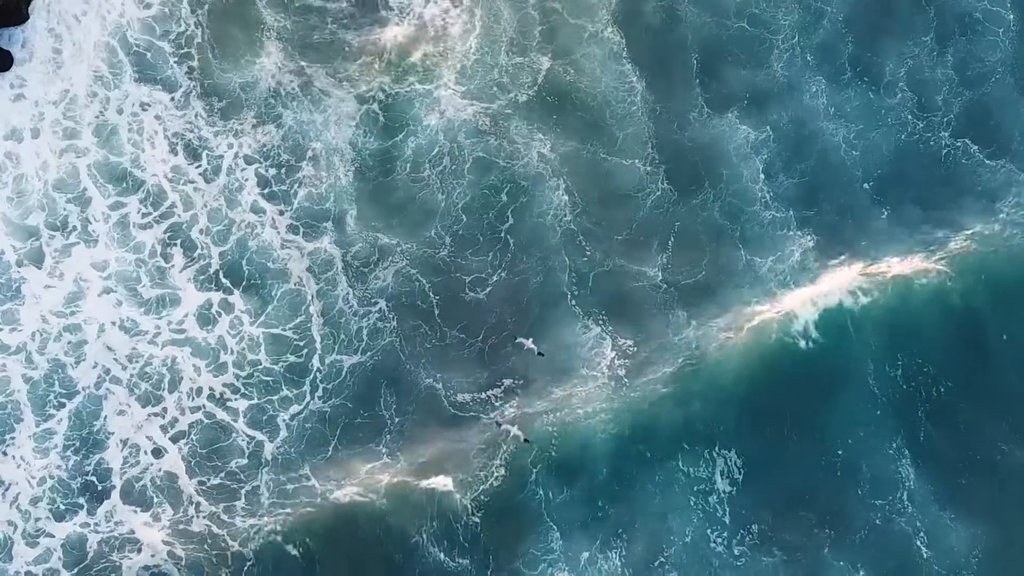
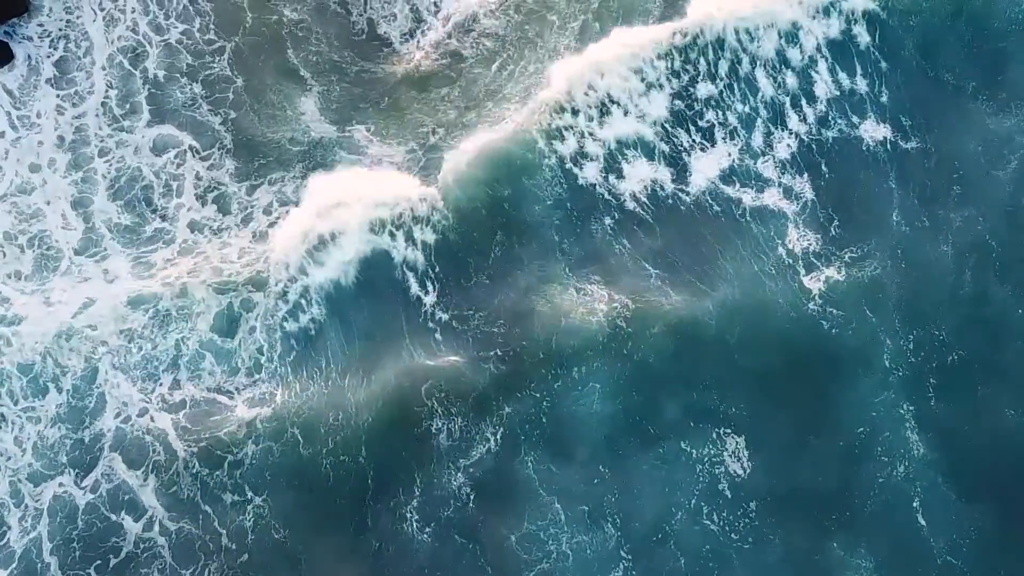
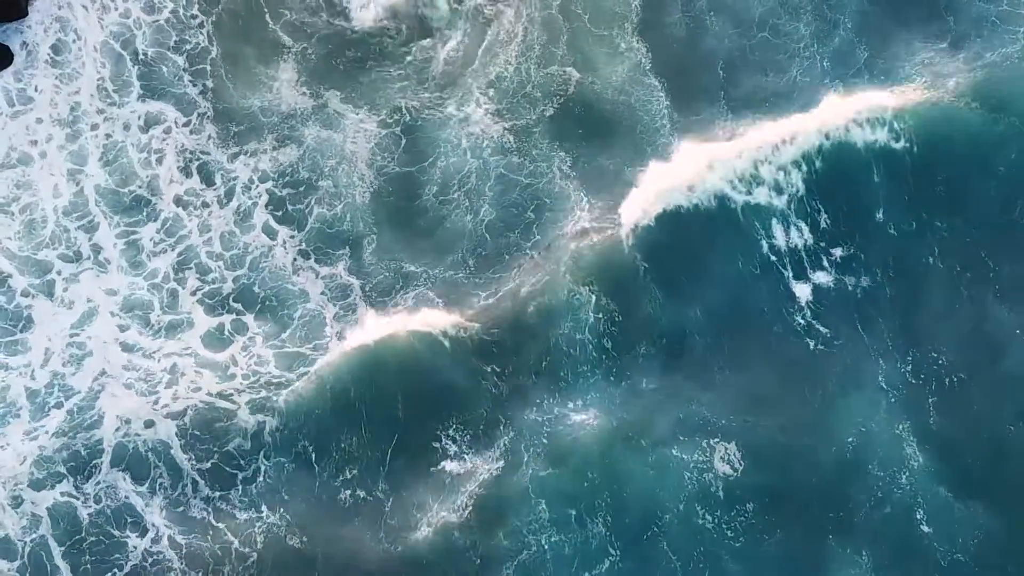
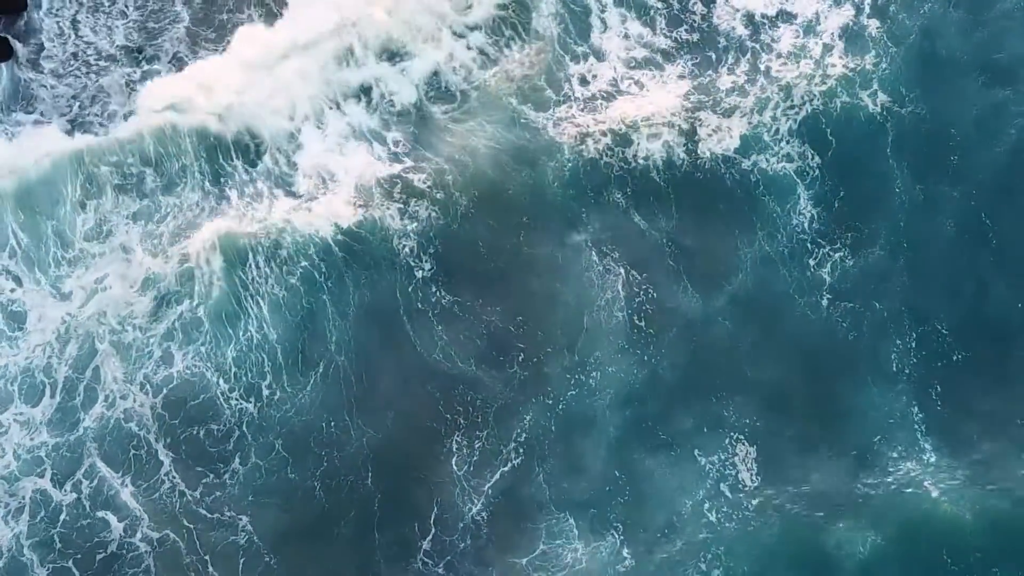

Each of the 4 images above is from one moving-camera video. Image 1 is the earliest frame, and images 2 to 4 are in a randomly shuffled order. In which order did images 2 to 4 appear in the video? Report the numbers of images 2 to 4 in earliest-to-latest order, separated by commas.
3, 2, 4
